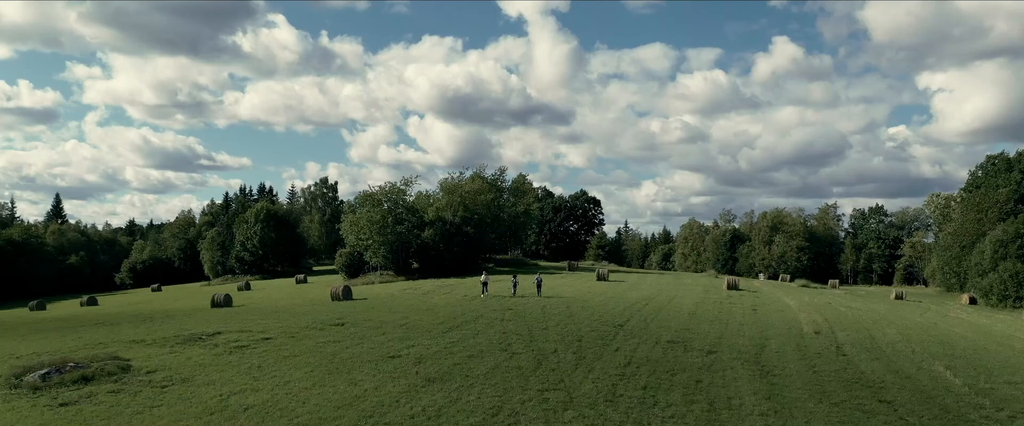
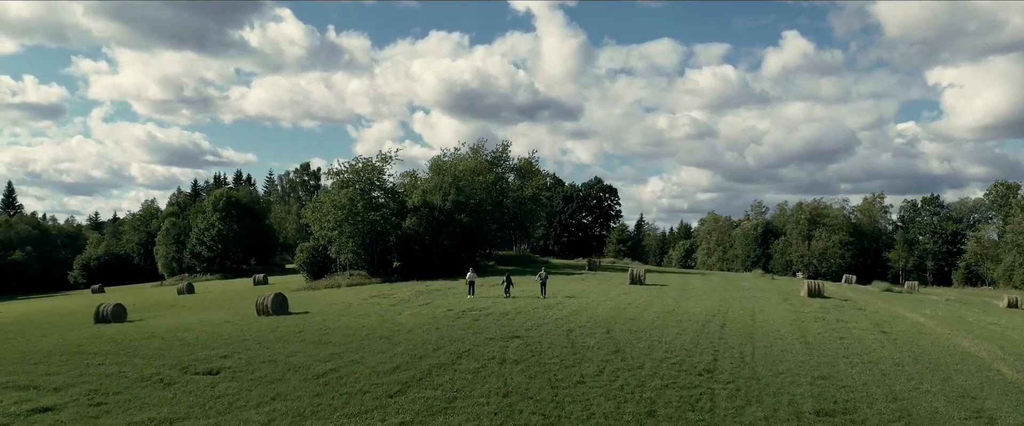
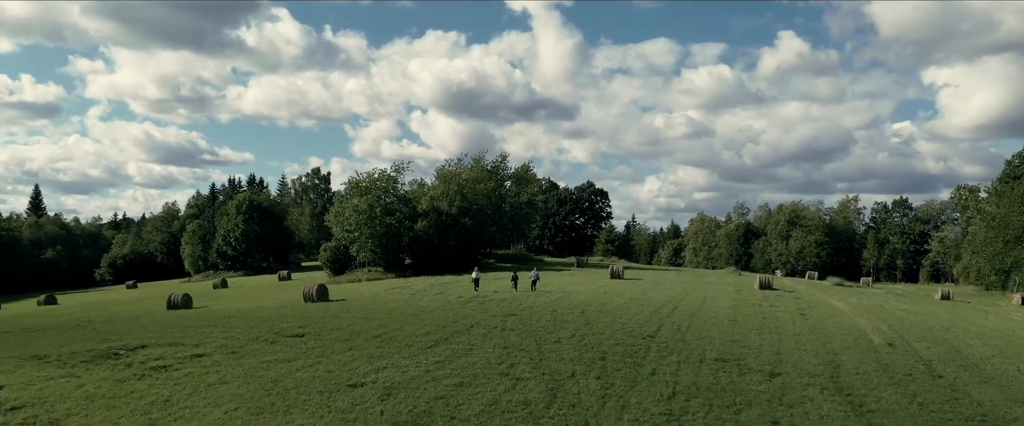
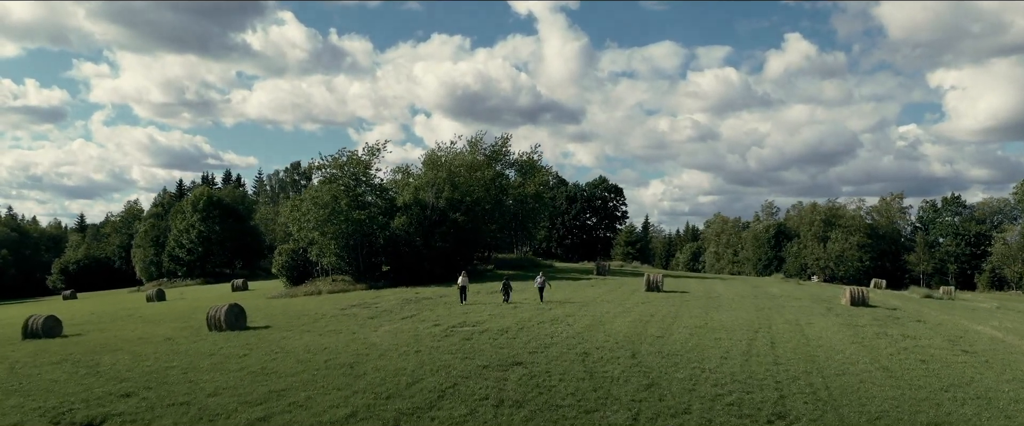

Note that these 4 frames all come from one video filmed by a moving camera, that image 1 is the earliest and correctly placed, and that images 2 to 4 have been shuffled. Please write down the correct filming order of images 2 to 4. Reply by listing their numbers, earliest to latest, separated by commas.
3, 2, 4
